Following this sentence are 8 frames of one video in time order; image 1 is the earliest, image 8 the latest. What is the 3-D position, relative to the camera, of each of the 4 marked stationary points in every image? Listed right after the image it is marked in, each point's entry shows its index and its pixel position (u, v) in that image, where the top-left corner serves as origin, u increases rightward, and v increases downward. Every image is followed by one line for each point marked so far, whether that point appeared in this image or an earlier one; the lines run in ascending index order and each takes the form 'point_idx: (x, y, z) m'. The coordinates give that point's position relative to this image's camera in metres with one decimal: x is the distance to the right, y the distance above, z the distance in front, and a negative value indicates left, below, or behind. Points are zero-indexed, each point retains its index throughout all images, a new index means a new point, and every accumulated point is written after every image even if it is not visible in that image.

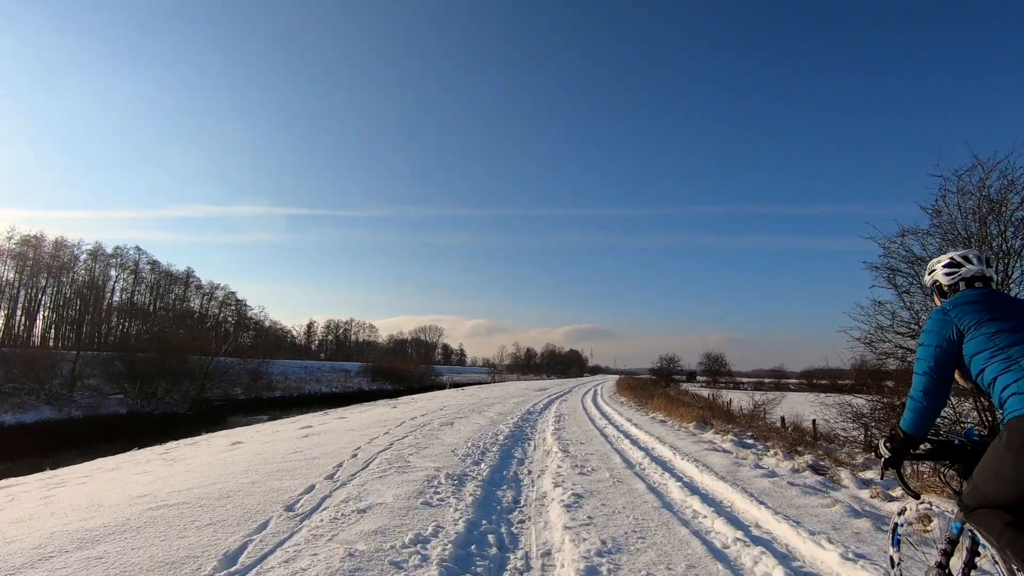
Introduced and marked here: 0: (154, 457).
0: (-6.9, -3.3, +9.4) m
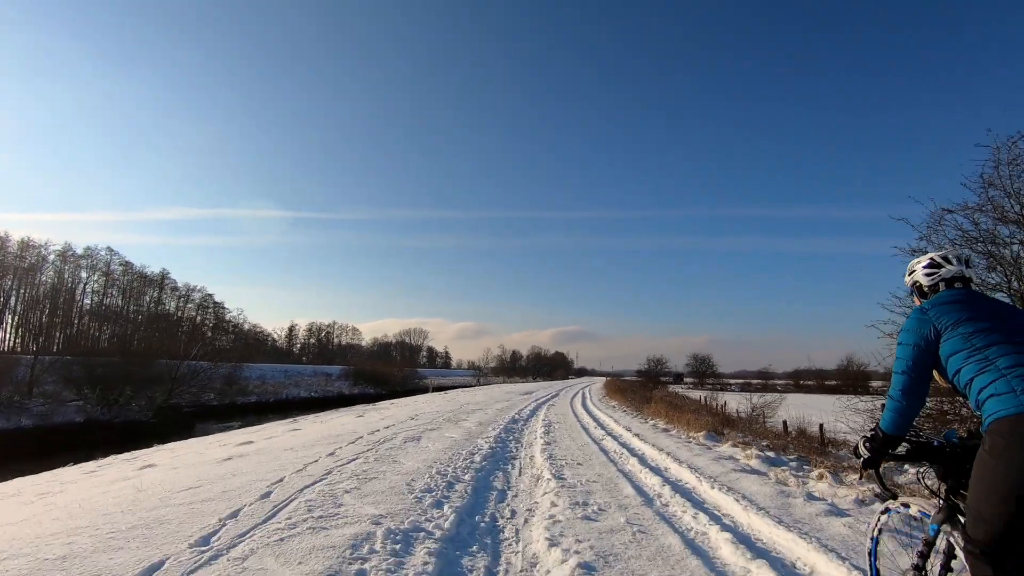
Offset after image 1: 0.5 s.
0: (-7.1, -3.3, +8.9) m
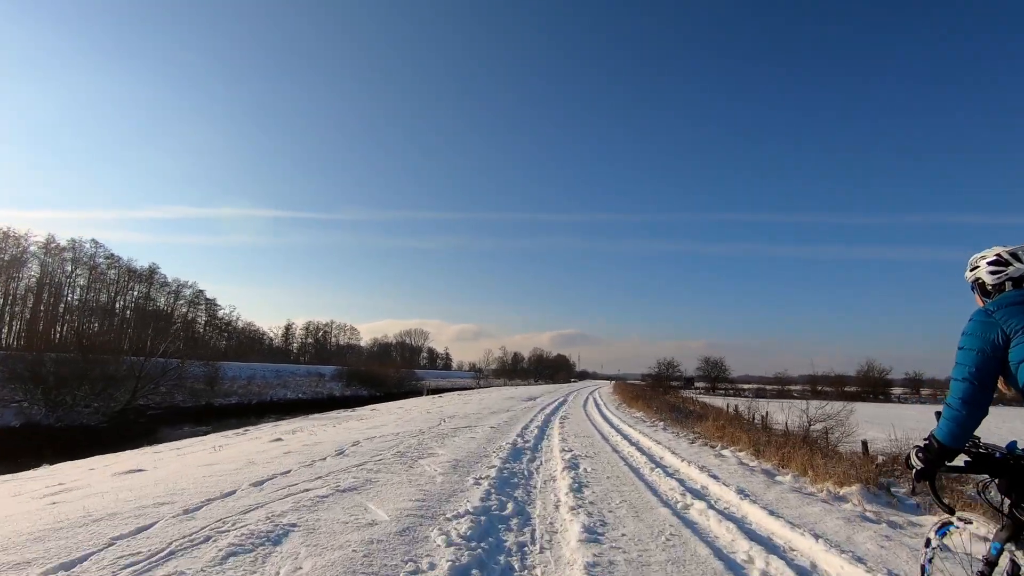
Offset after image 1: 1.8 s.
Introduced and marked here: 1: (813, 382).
0: (-7.0, -3.1, +8.0) m
1: (+12.1, -3.8, +19.8) m
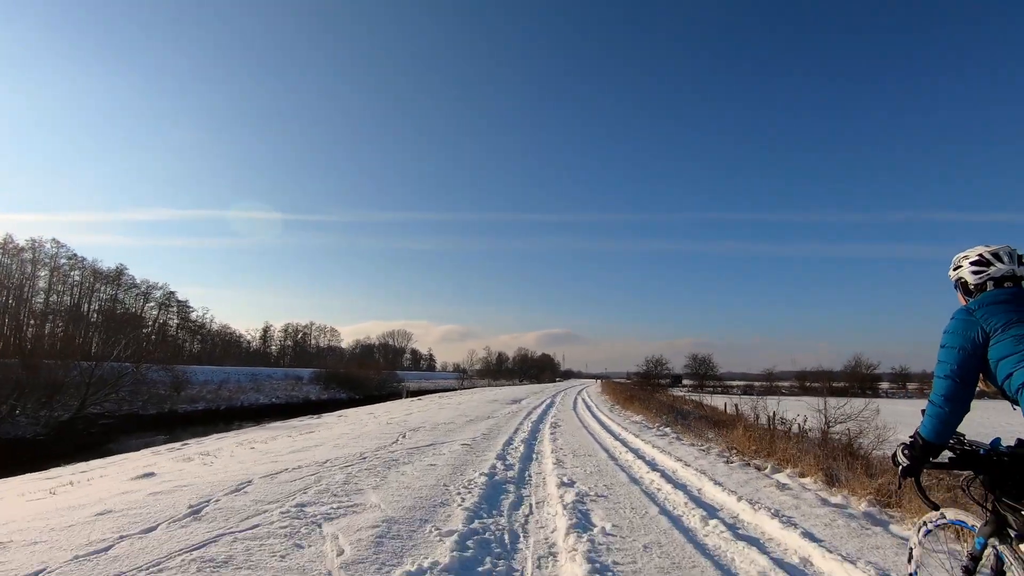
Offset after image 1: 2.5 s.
0: (-7.2, -3.1, +7.2) m
1: (+11.5, -3.6, +19.7) m
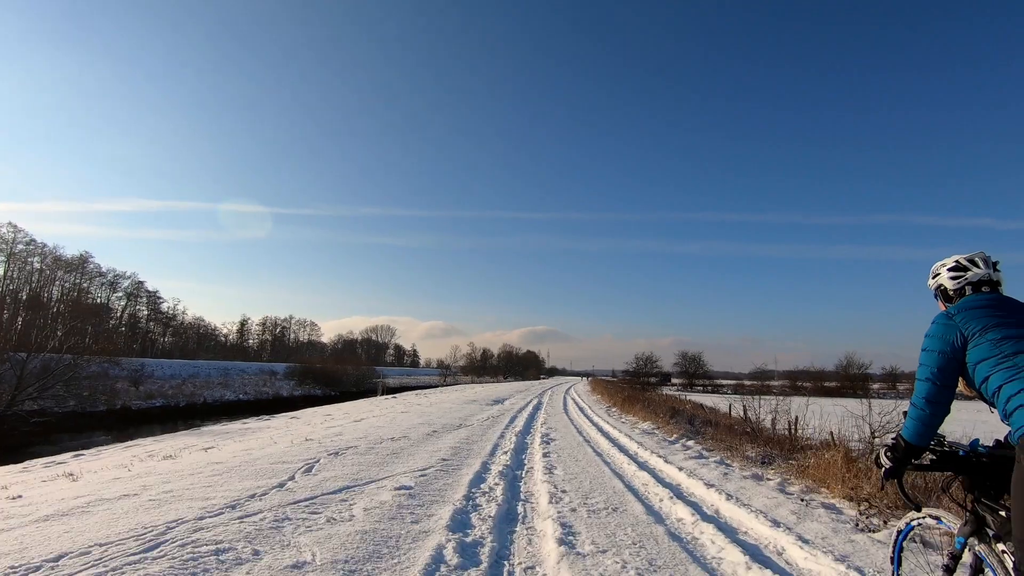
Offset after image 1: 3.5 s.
0: (-7.2, -2.8, +6.4) m
1: (+11.1, -3.6, +19.5) m
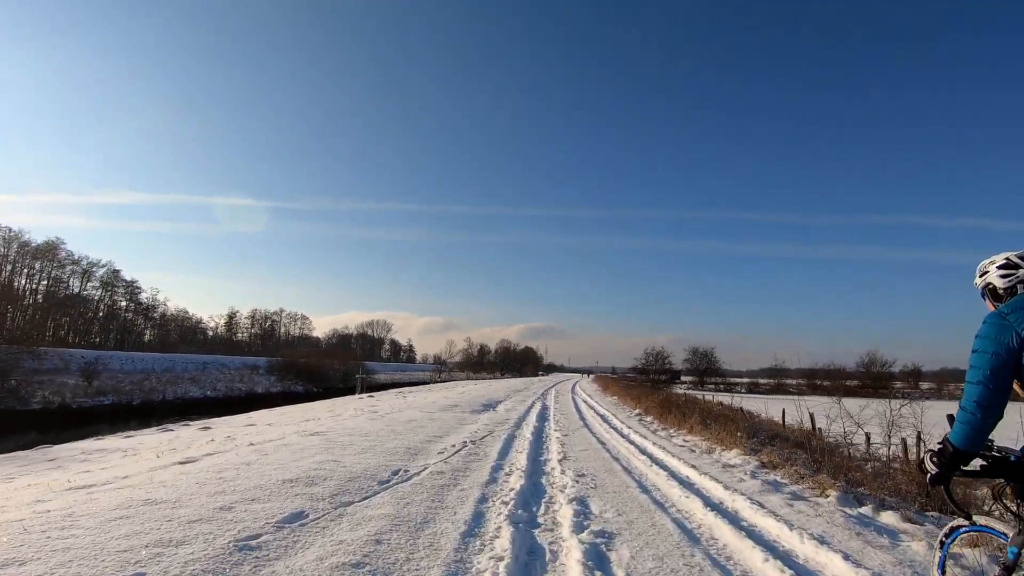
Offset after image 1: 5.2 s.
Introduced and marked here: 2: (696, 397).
0: (-6.8, -2.6, +5.3) m
1: (+11.2, -3.3, +18.8) m
2: (+7.1, -4.3, +19.2) m
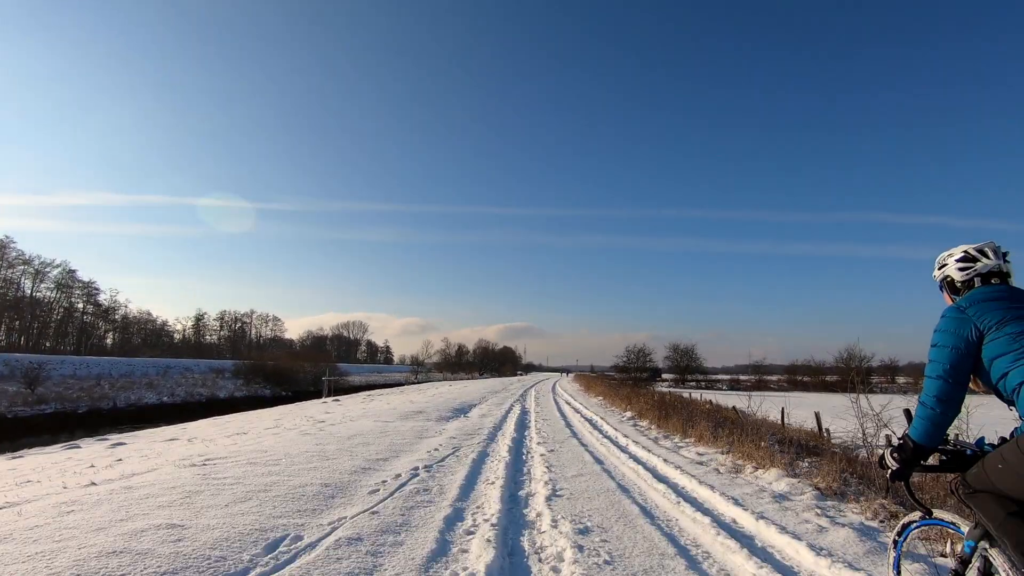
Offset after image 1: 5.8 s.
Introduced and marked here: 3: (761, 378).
0: (-6.9, -2.5, +4.6) m
1: (+10.5, -3.2, +18.8) m
2: (+6.4, -4.1, +19.1) m
3: (+10.0, -3.6, +20.1) m
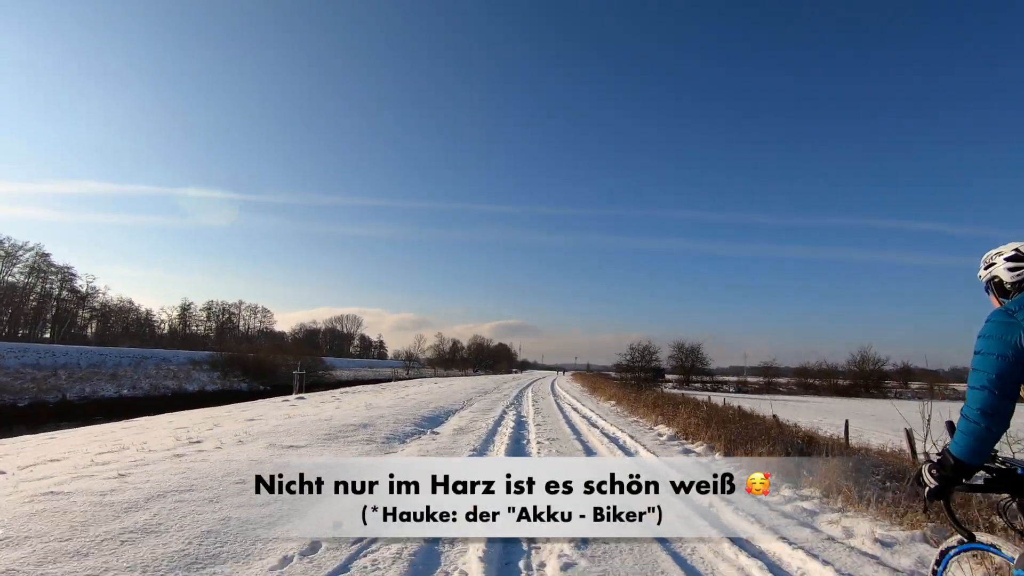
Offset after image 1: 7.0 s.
0: (-6.9, -2.2, +3.7) m
1: (+10.4, -3.2, +18.1) m
2: (+6.2, -4.0, +18.3) m
3: (+9.9, -3.6, +19.4) m
